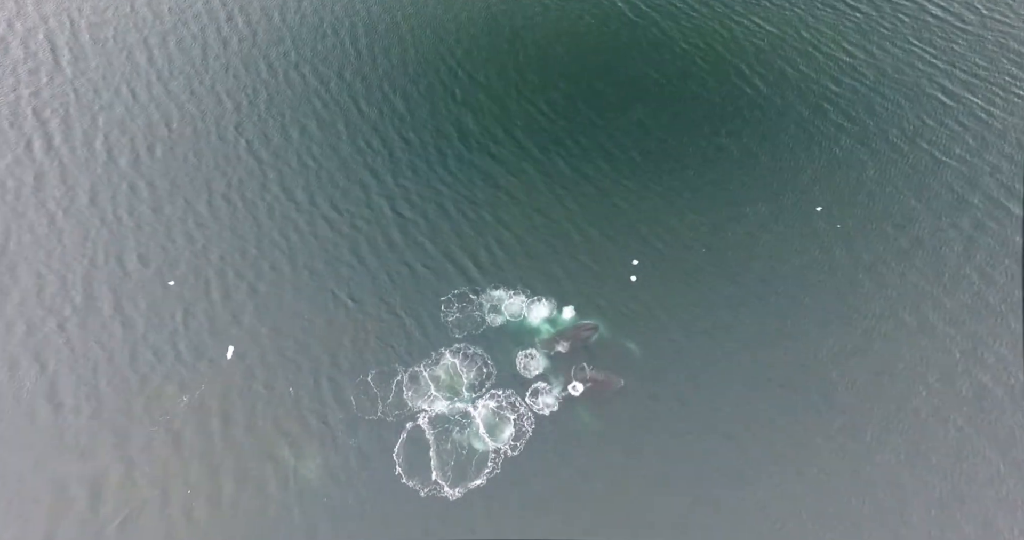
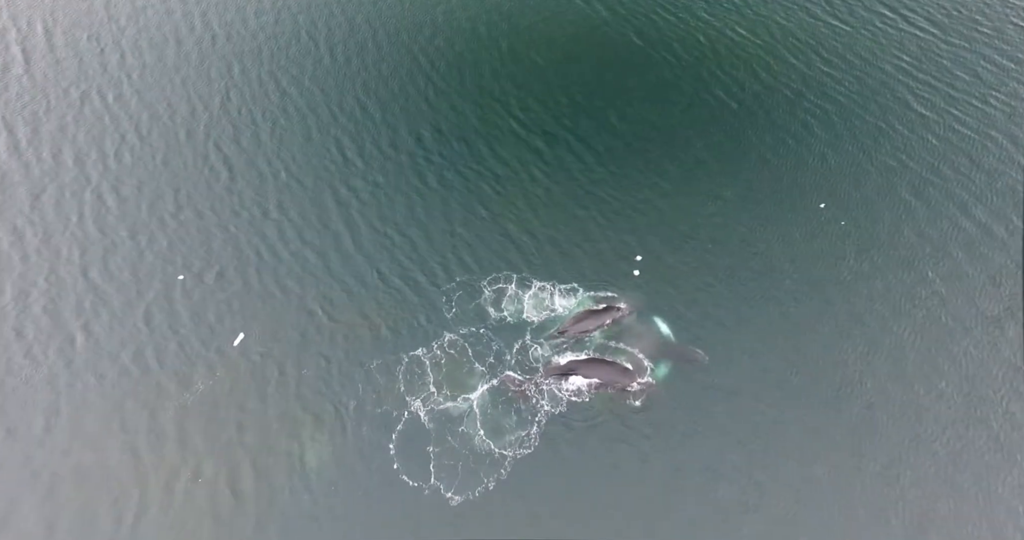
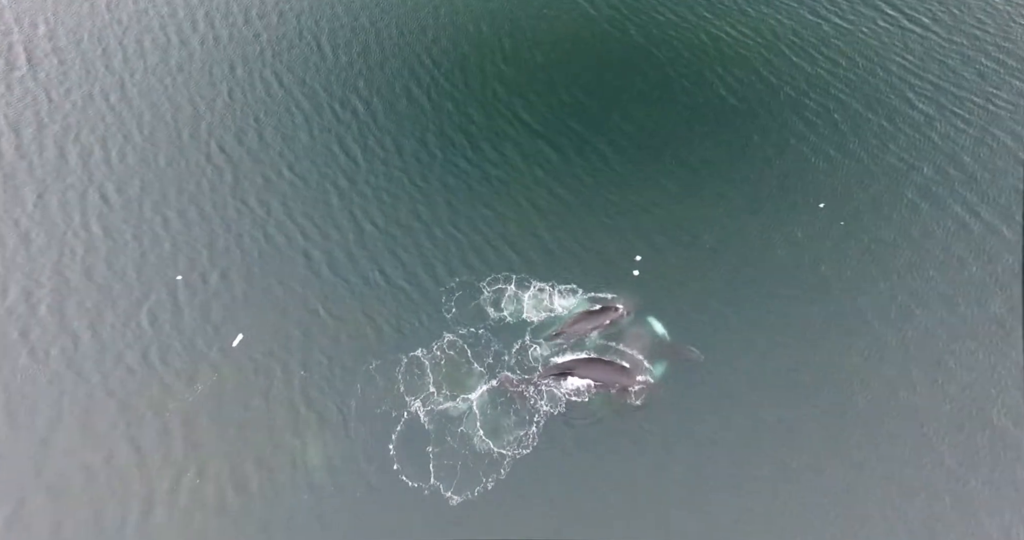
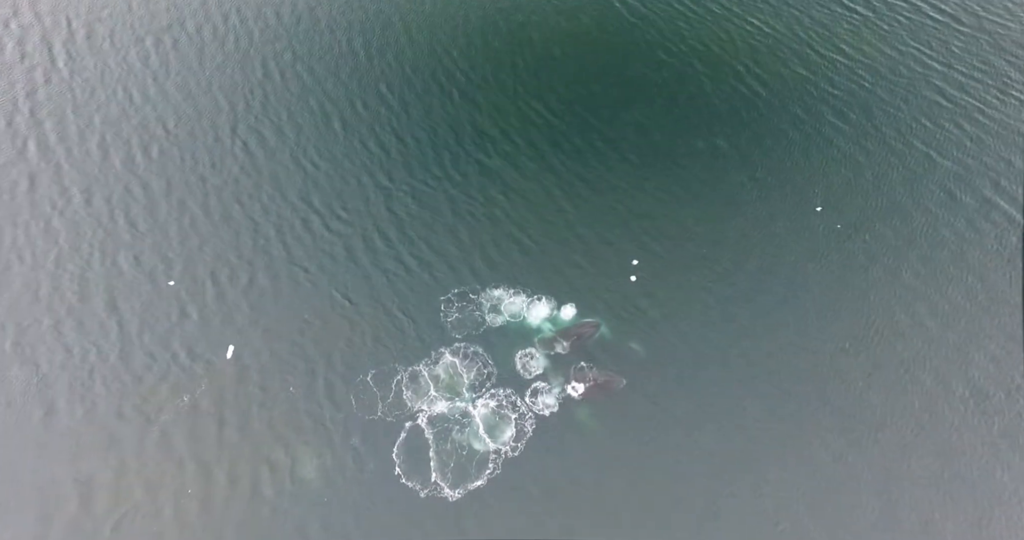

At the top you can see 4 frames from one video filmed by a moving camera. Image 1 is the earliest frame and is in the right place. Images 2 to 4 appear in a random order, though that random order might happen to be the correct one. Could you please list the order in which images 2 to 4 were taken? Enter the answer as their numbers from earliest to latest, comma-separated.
4, 3, 2
